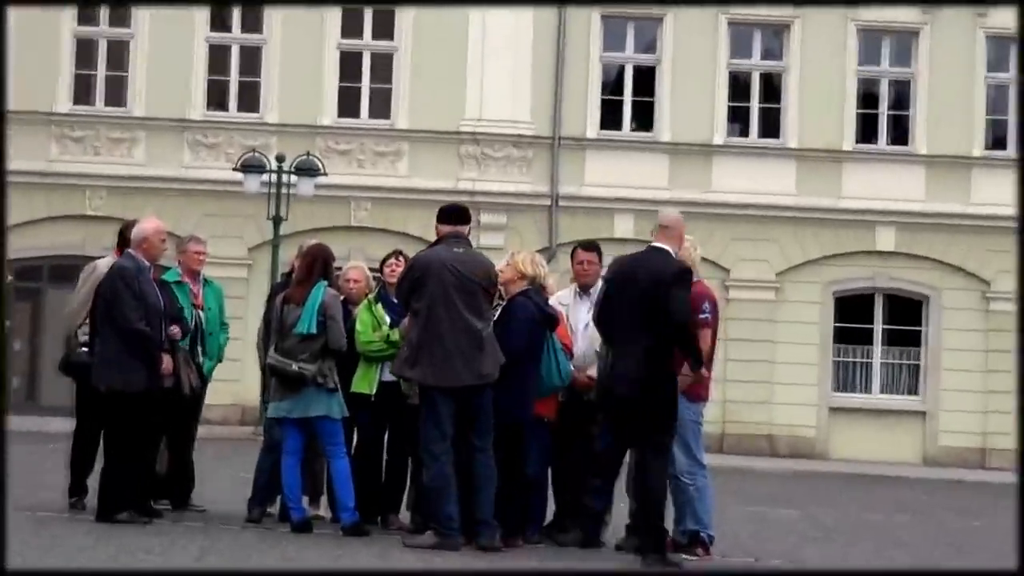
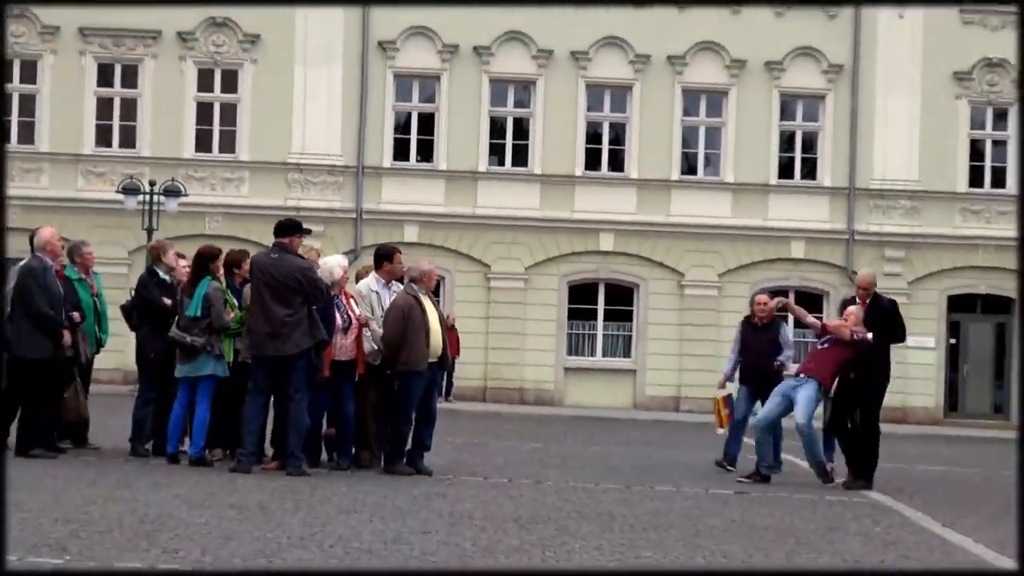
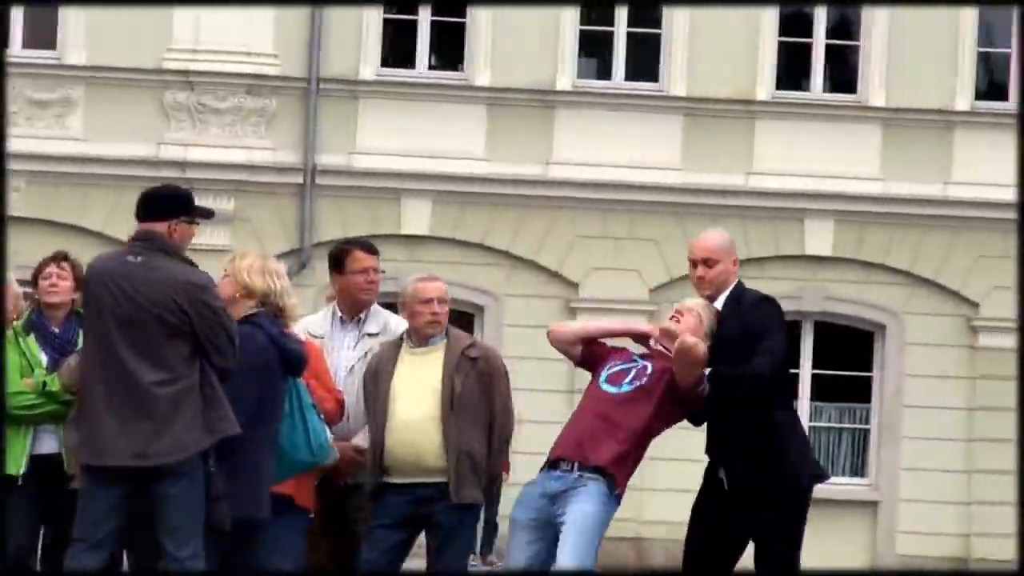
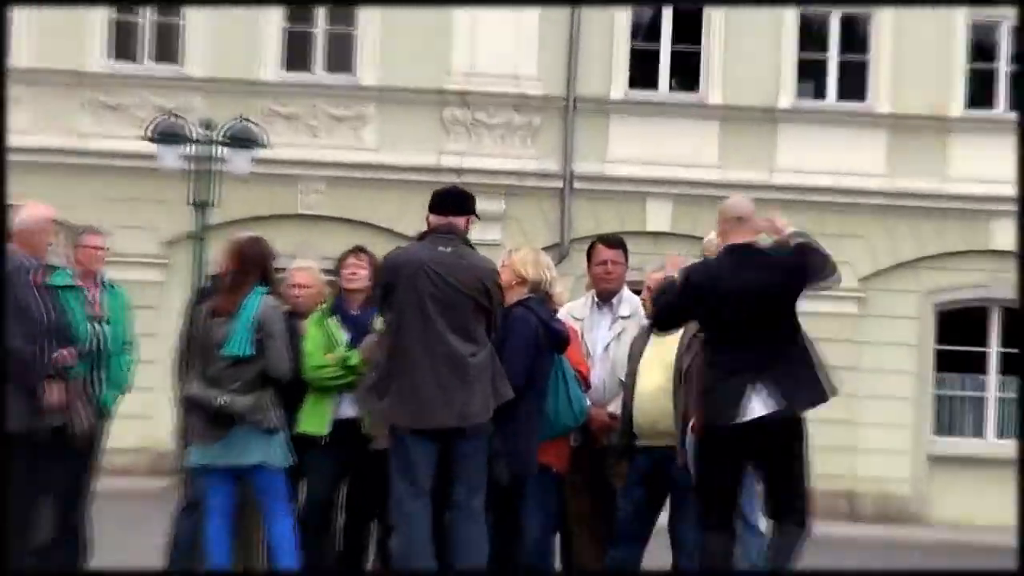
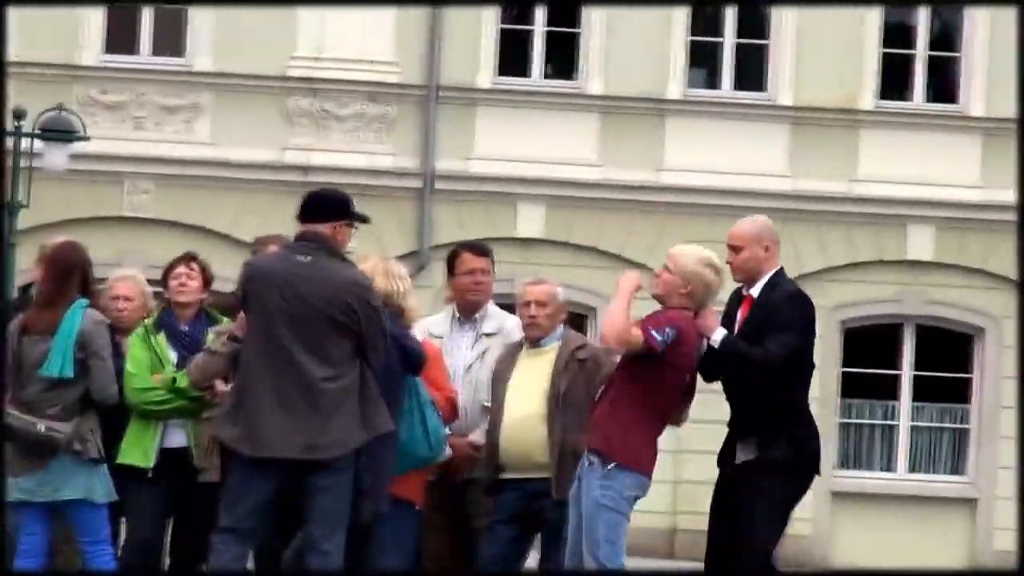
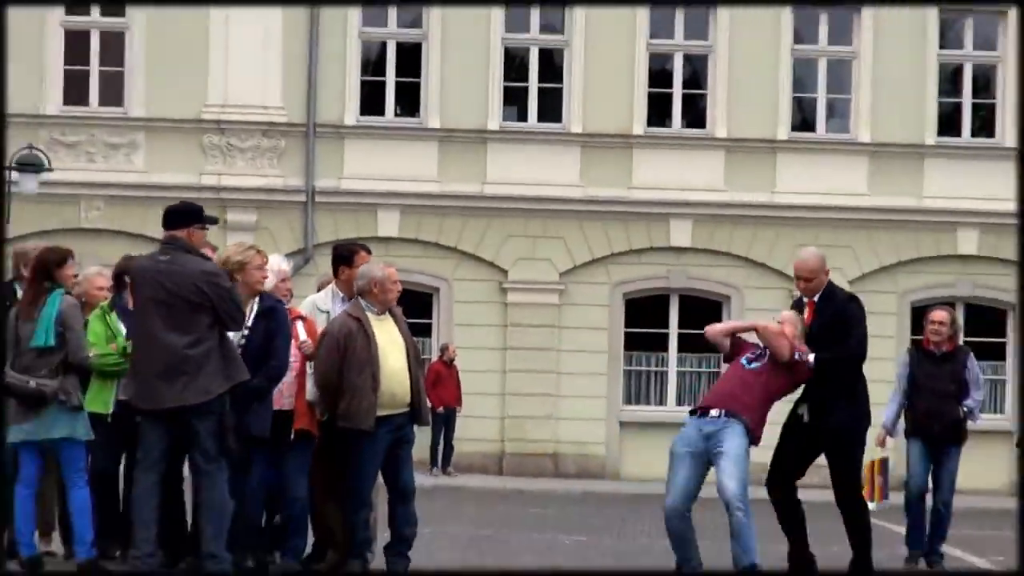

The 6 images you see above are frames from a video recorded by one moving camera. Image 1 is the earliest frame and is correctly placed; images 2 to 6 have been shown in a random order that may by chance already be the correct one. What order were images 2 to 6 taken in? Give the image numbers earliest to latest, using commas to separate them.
4, 5, 3, 6, 2
